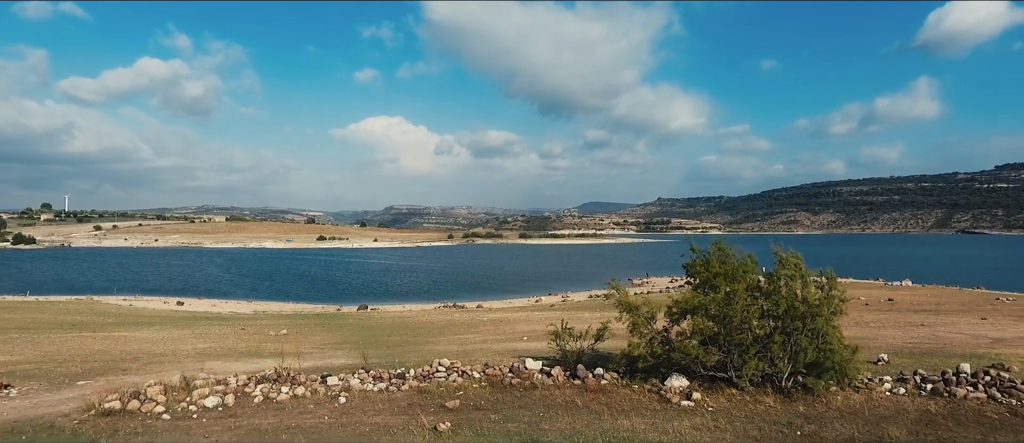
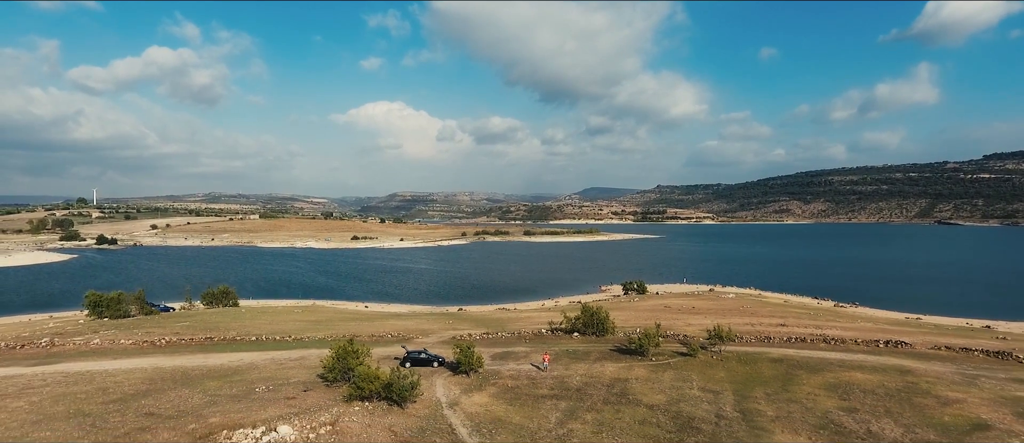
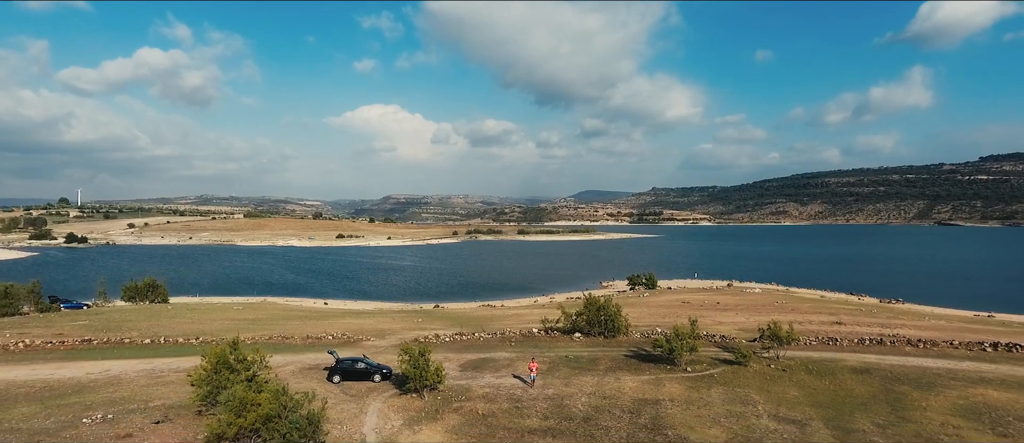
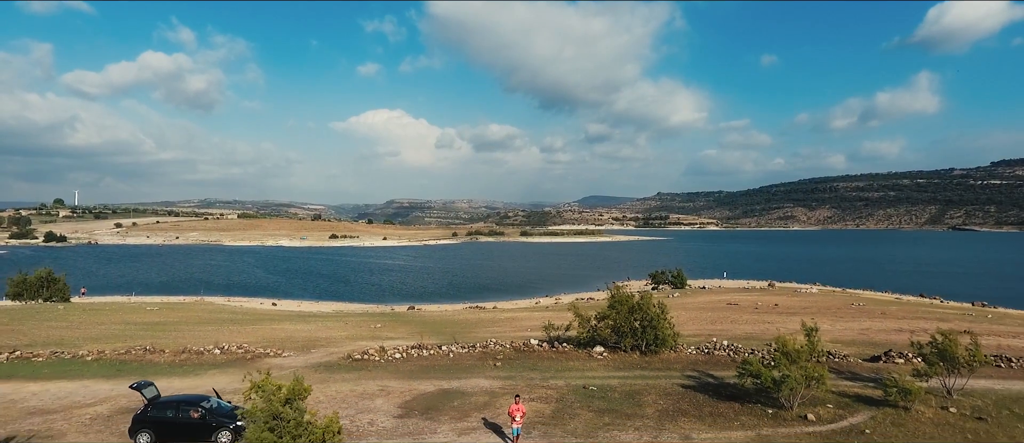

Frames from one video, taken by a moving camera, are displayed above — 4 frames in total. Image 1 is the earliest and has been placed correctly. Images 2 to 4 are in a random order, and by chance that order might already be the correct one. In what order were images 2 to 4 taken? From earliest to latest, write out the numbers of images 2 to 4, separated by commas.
4, 3, 2
